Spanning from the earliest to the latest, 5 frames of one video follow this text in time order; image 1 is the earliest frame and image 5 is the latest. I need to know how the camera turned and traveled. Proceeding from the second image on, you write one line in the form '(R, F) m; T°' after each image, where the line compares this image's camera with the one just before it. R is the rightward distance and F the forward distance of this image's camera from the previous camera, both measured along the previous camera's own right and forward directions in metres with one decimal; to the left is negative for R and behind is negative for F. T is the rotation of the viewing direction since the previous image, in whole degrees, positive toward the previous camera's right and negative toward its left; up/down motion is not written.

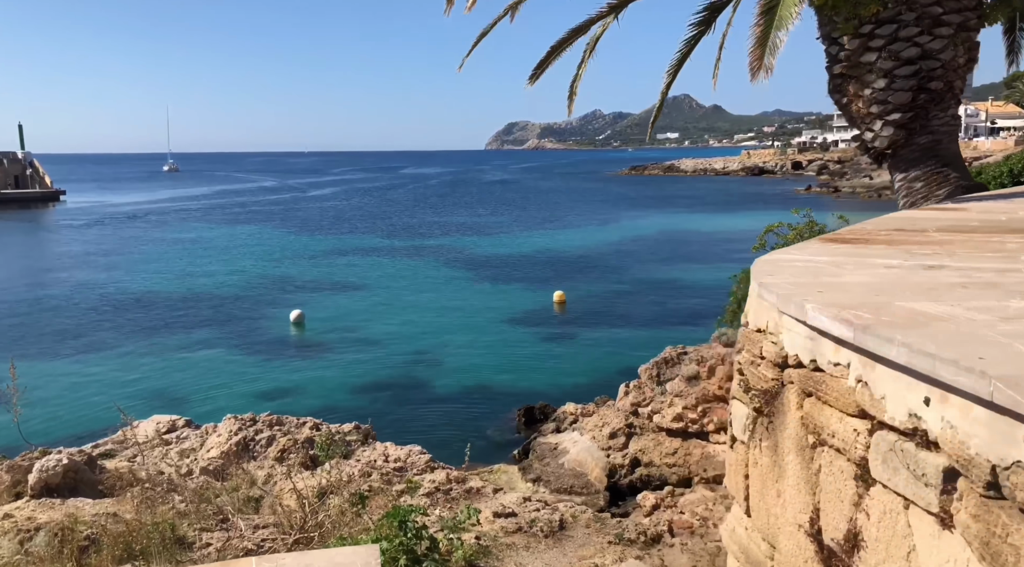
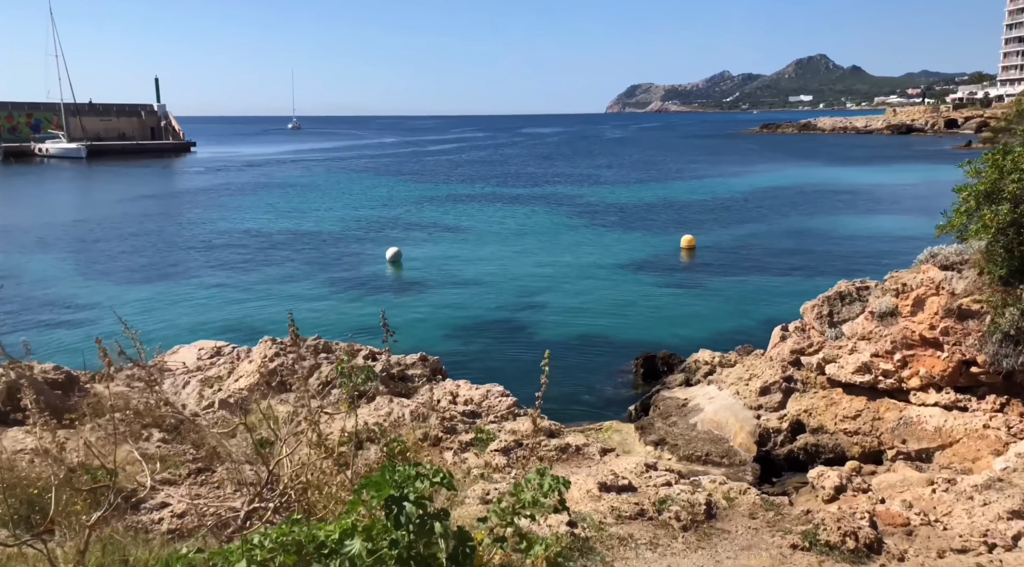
(0.0, +3.3) m; -8°
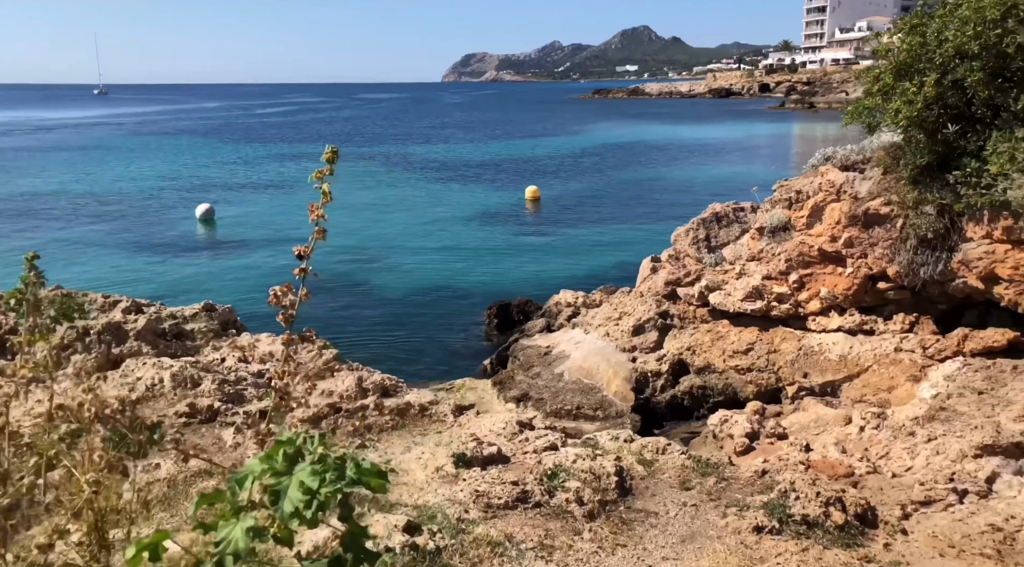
(+0.2, +2.0) m; +11°
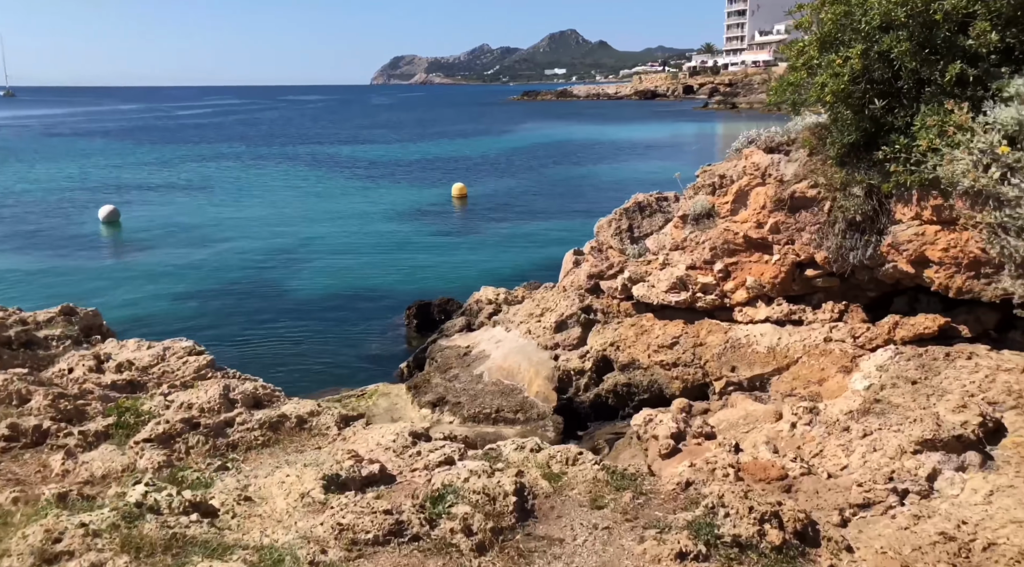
(+0.2, +0.6) m; +5°
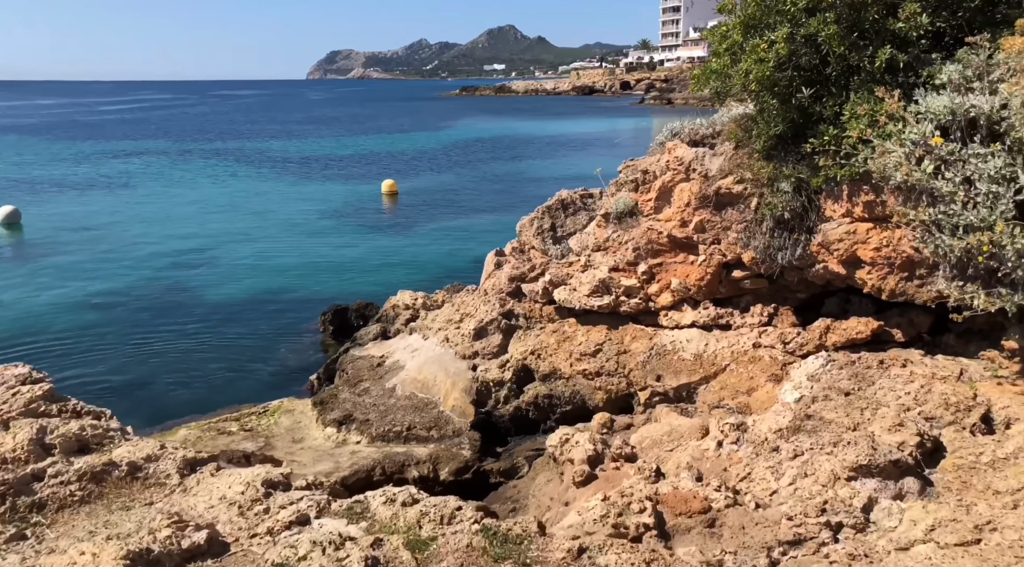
(+0.3, +0.6) m; +4°
